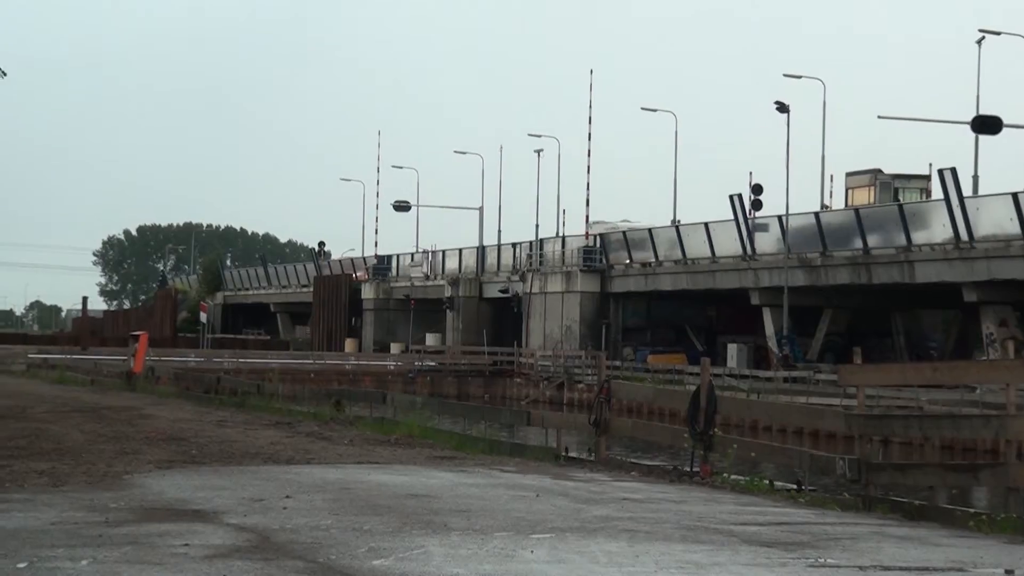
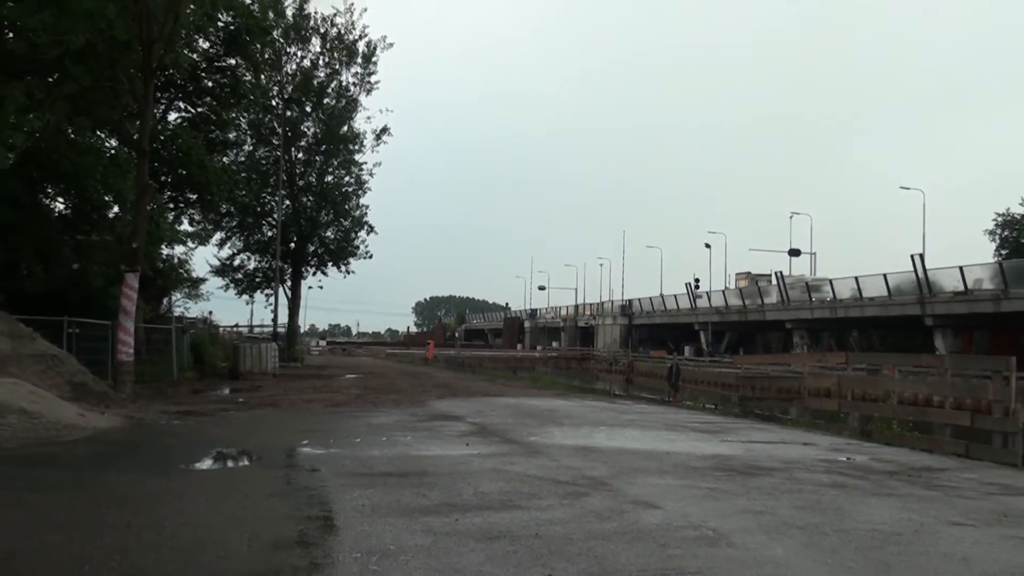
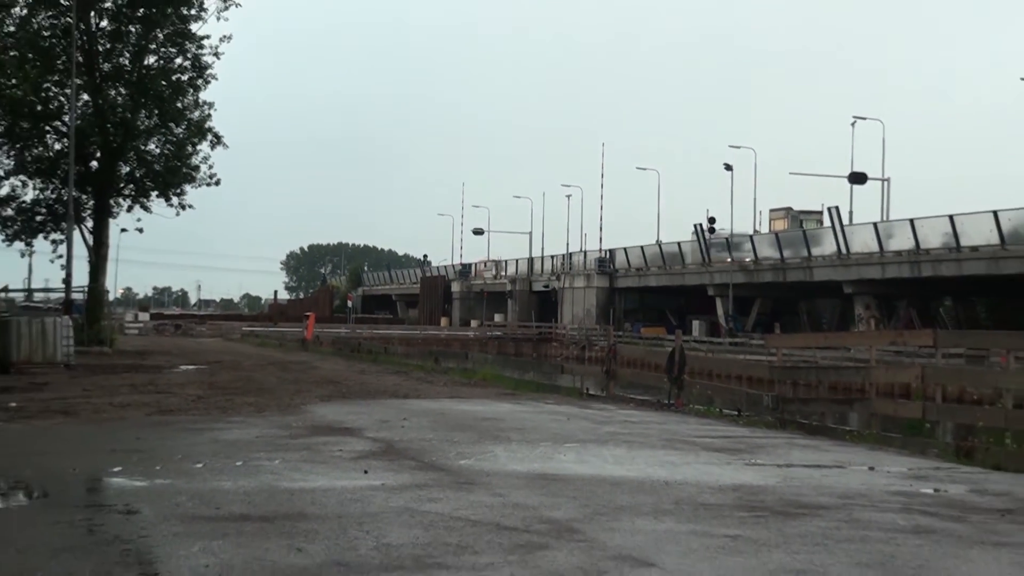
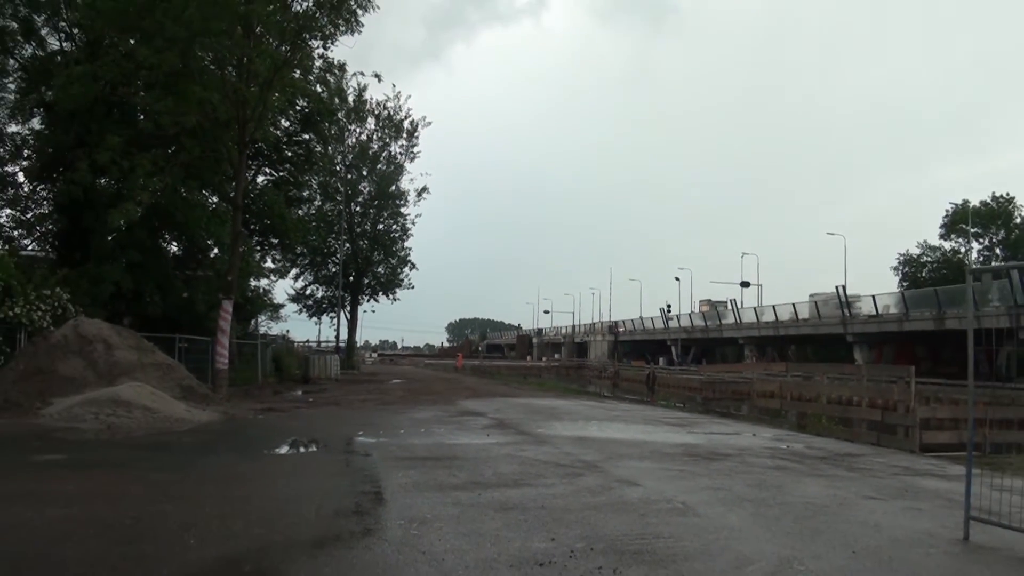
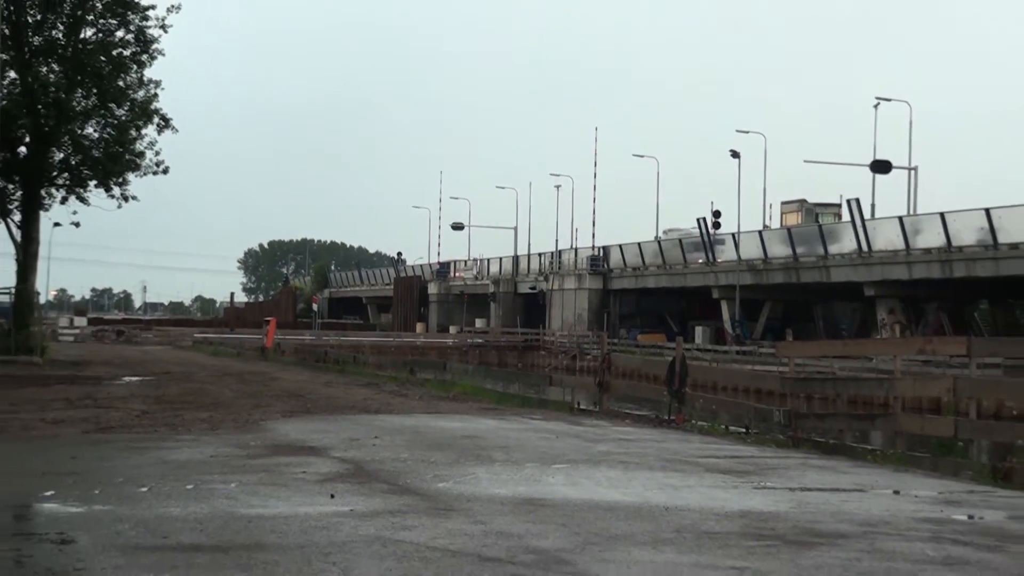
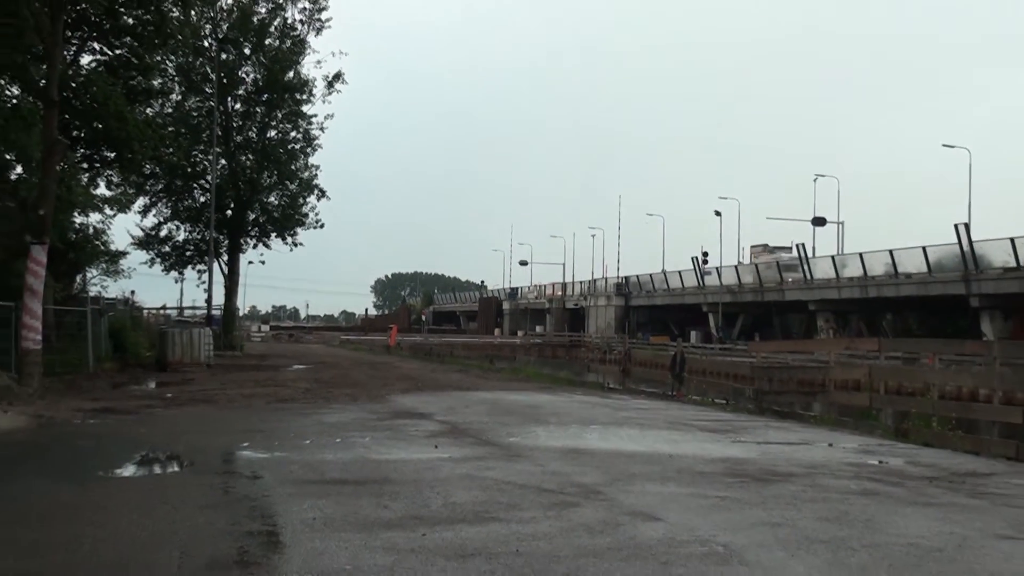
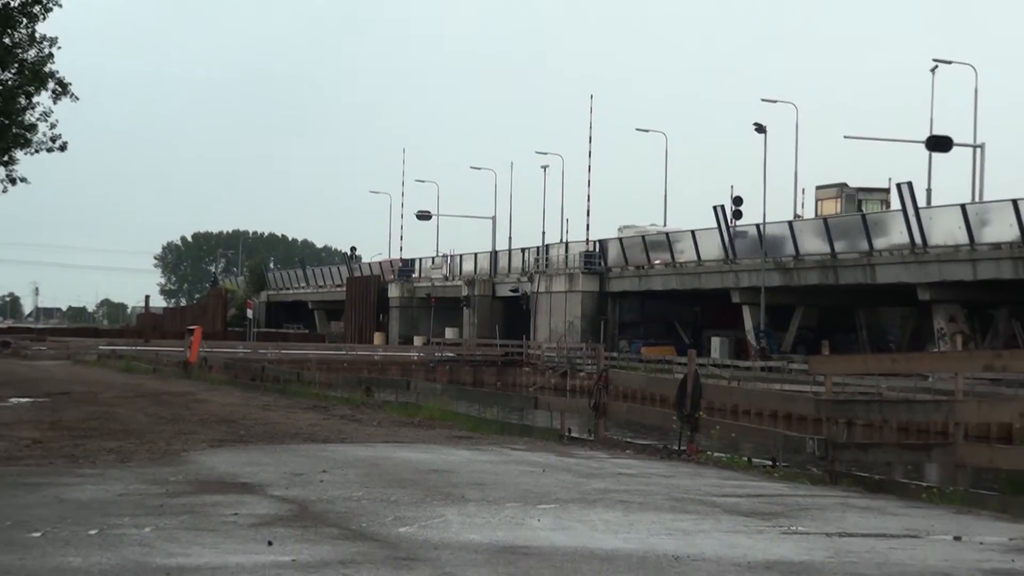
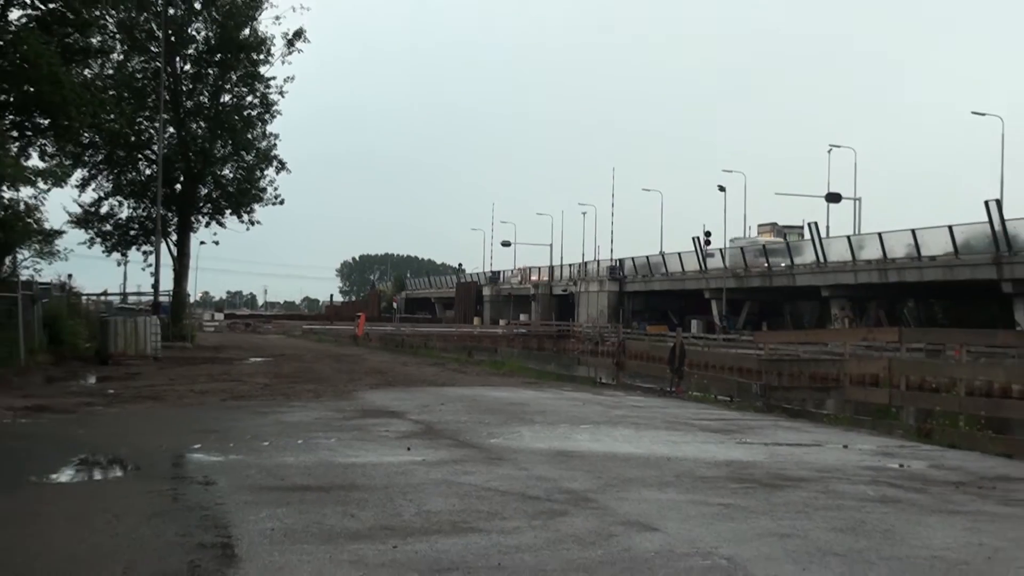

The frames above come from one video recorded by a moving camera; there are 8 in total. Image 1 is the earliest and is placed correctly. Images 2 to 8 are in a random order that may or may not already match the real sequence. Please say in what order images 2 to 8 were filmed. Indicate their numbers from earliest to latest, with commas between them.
7, 5, 3, 8, 6, 2, 4
